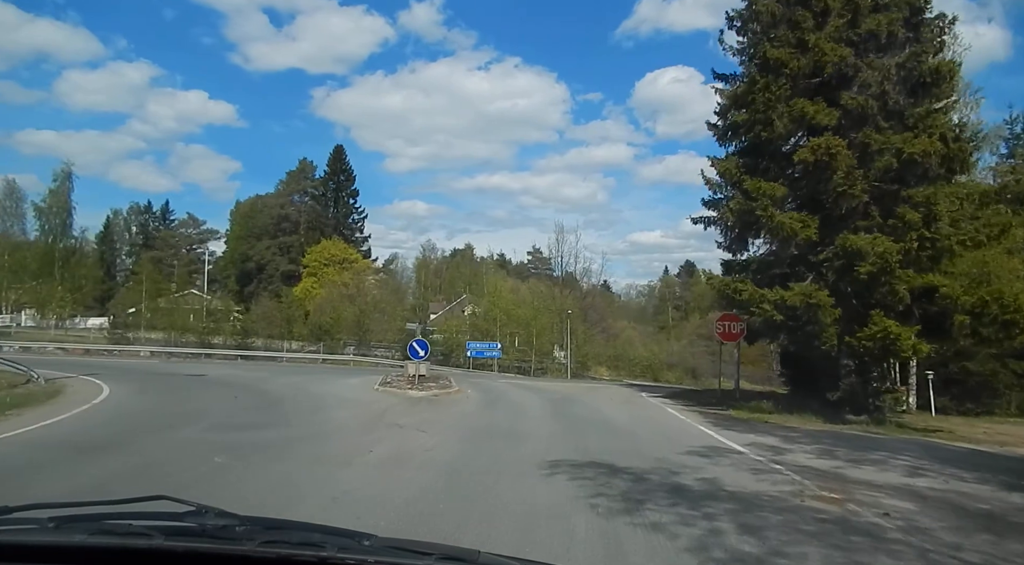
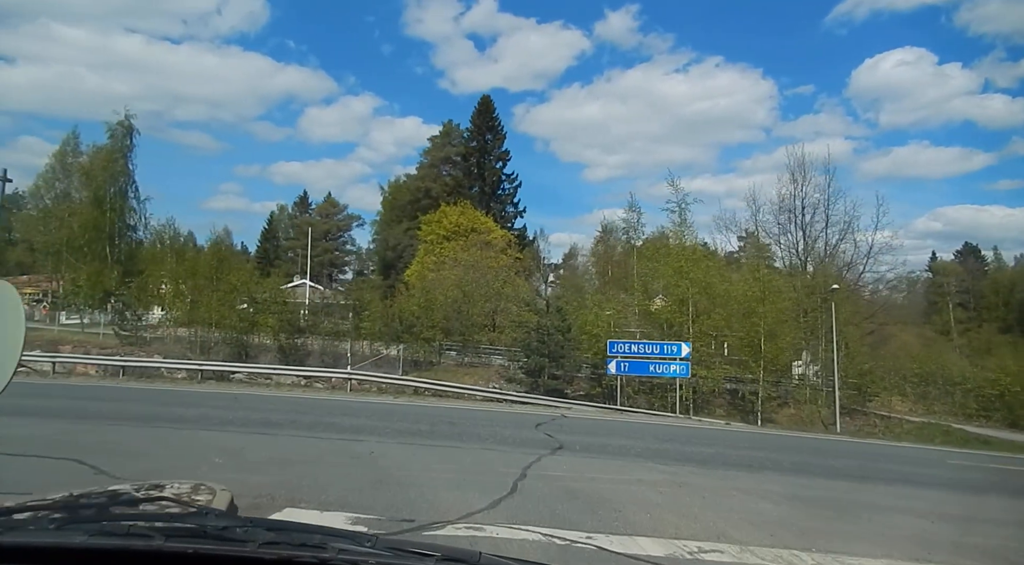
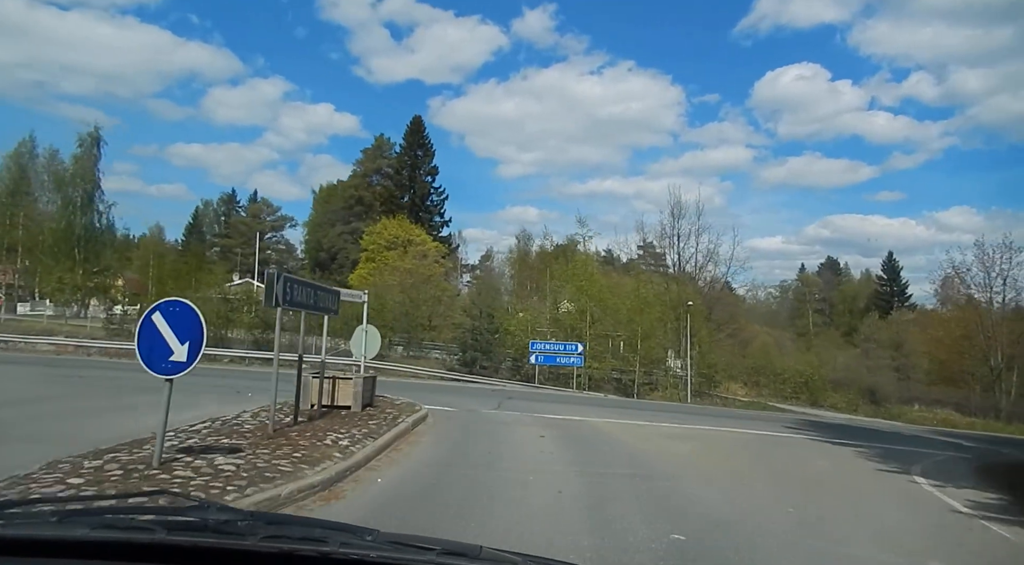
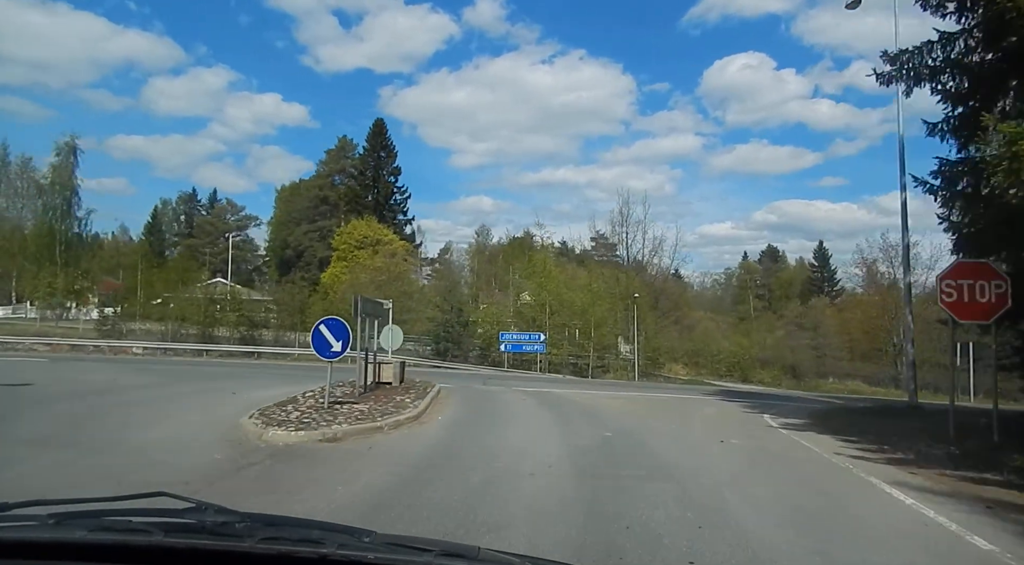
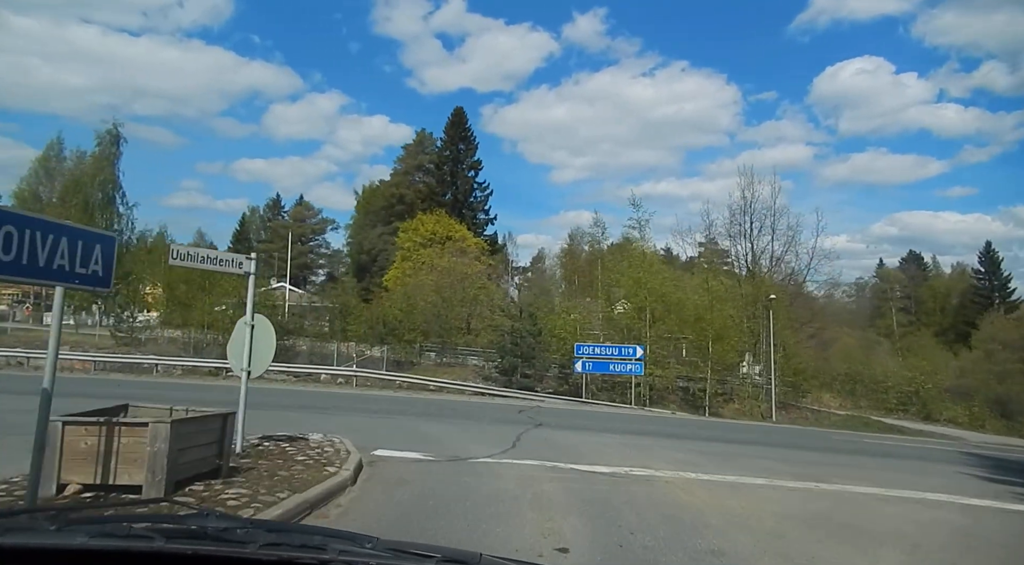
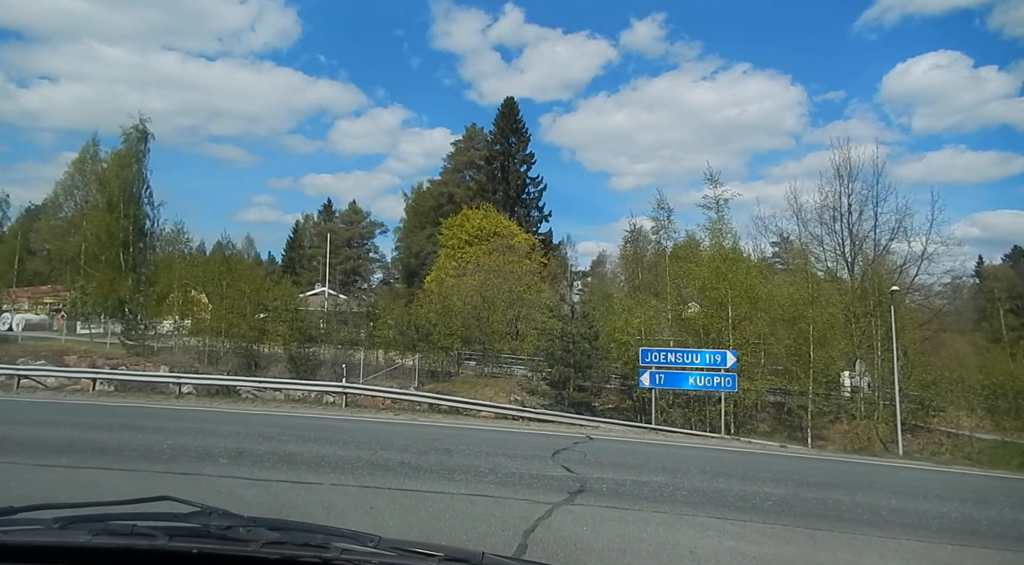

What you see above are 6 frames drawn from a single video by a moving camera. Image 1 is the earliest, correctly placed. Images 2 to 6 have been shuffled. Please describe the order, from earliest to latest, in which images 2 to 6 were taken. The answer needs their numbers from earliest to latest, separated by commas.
4, 3, 5, 2, 6
